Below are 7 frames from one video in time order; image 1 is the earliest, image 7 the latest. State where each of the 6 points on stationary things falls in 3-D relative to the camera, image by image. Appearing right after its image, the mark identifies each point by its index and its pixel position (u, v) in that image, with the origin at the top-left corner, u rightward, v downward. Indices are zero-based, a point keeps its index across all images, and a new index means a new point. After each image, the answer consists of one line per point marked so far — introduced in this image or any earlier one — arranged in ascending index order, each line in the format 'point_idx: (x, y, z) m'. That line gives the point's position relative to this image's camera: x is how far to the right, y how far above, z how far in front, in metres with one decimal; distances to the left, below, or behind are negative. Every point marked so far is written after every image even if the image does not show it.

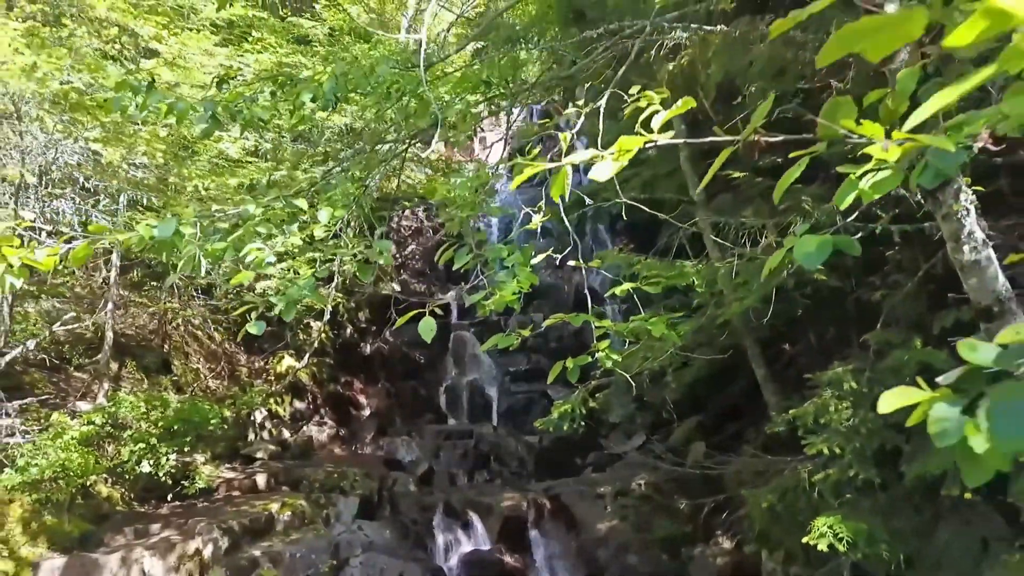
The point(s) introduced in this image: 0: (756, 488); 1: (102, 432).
0: (+1.2, -1.0, +4.1) m
1: (-2.1, -0.7, +4.3) m
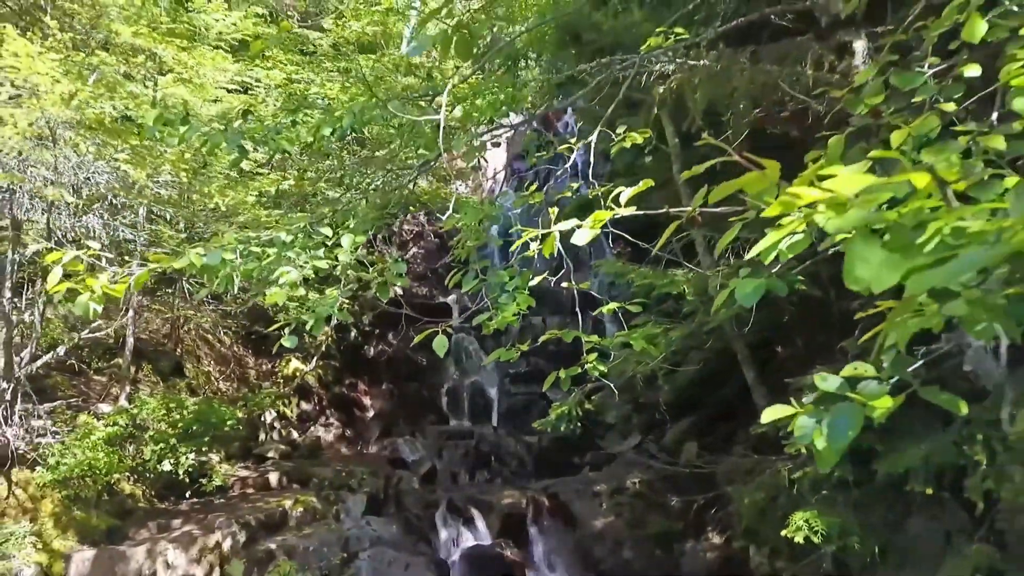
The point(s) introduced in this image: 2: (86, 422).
0: (+1.2, -1.0, +4.4) m
1: (-2.1, -0.8, +4.5) m
2: (-2.2, -0.7, +4.3) m
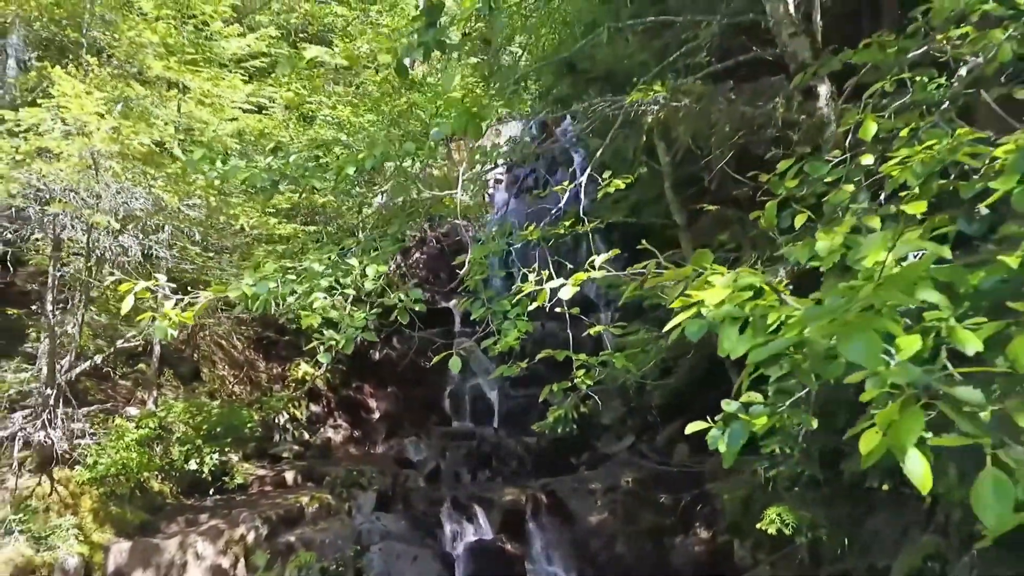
0: (+1.2, -1.1, +4.7) m
1: (-2.1, -0.9, +4.9) m
2: (-2.2, -0.8, +4.7) m
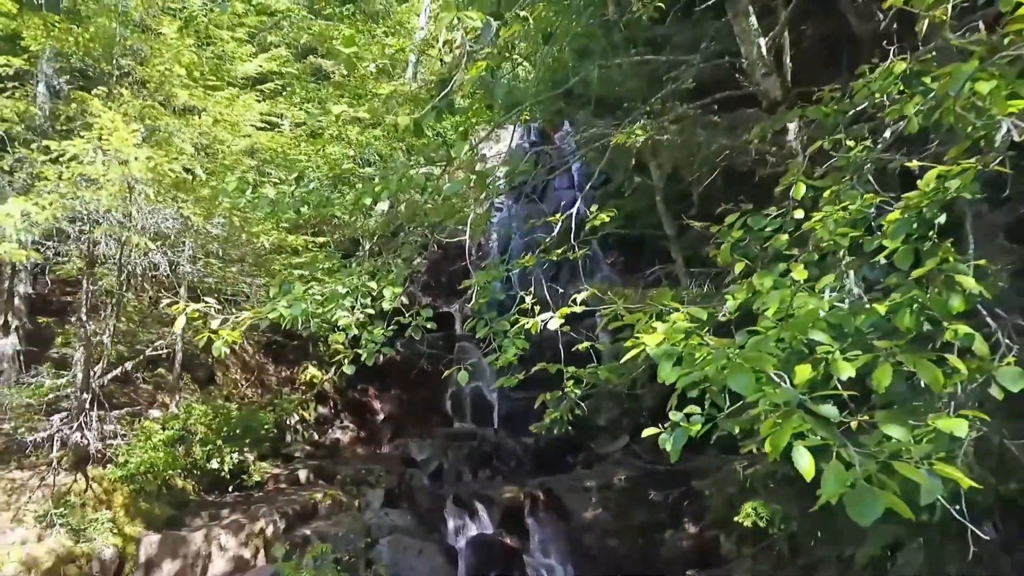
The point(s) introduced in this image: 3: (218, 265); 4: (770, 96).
0: (+1.2, -1.2, +5.1) m
1: (-2.1, -0.9, +5.2) m
2: (-2.2, -0.8, +5.0) m
3: (-1.8, +0.1, +5.2) m
4: (+1.2, +0.9, +3.7) m
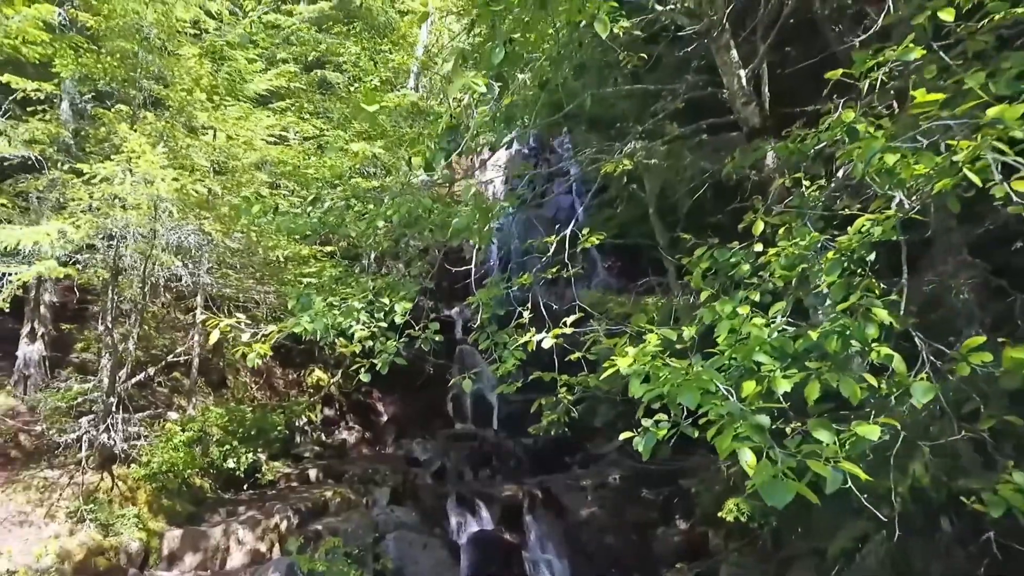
0: (+1.2, -1.2, +5.4) m
1: (-2.1, -1.0, +5.5) m
2: (-2.2, -0.9, +5.3) m
3: (-1.9, +0.1, +5.5) m
4: (+1.1, +0.8, +4.0) m
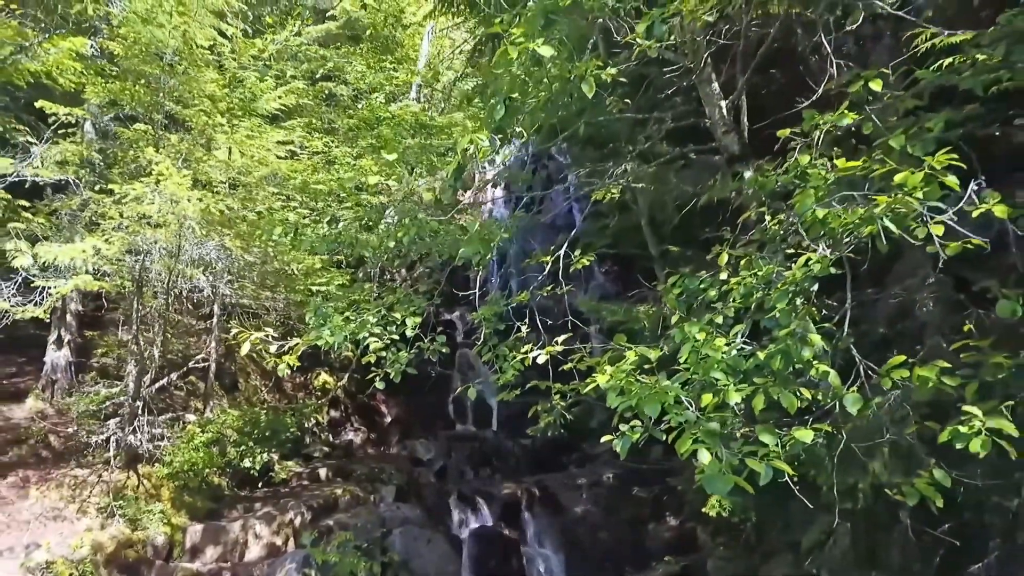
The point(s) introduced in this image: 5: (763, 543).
0: (+1.2, -1.3, +5.7) m
1: (-2.1, -1.1, +5.9) m
2: (-2.2, -1.0, +5.7) m
3: (-1.9, 0.0, +5.9) m
4: (+1.1, +0.7, +4.3) m
5: (+1.5, -1.5, +5.0) m
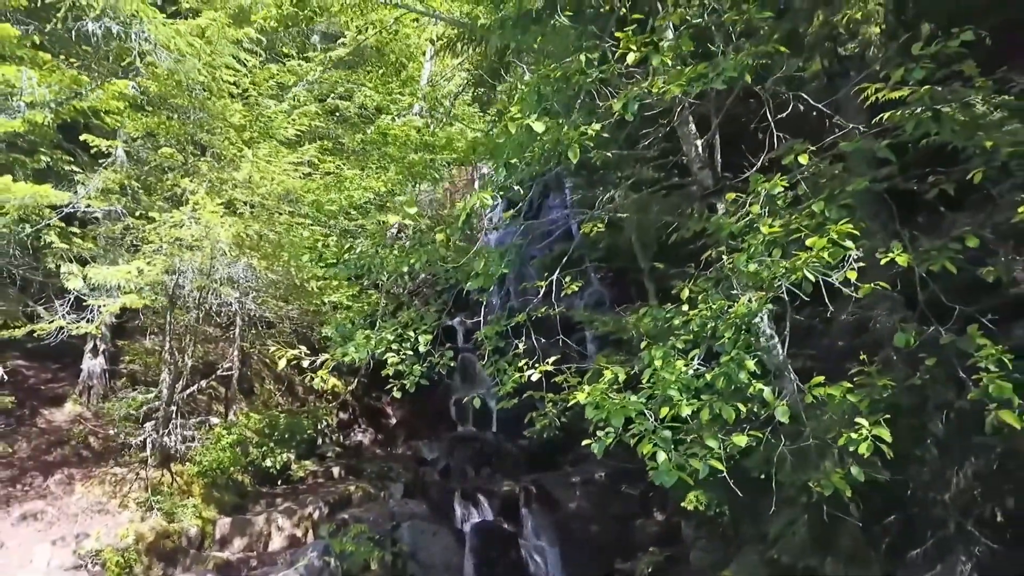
0: (+1.2, -1.4, +6.3) m
1: (-2.1, -1.2, +6.4) m
2: (-2.2, -1.1, +6.2) m
3: (-1.9, -0.1, +6.4) m
4: (+1.1, +0.6, +4.9) m
5: (+1.5, -1.6, +5.5) m
